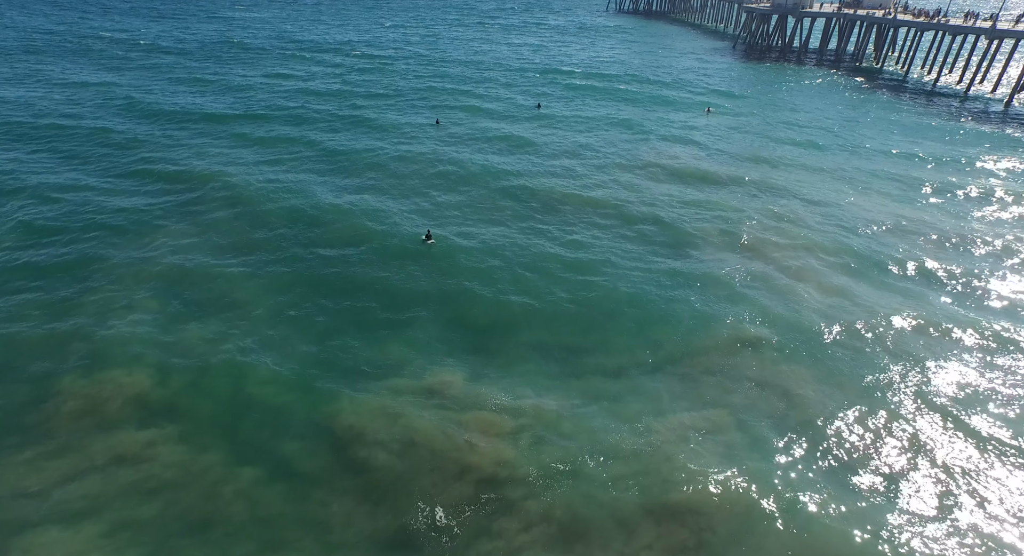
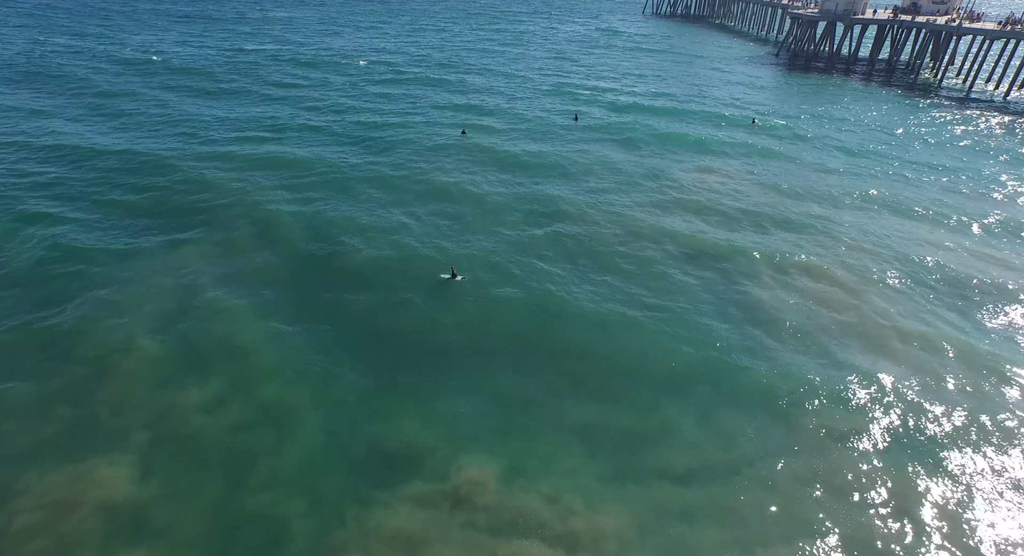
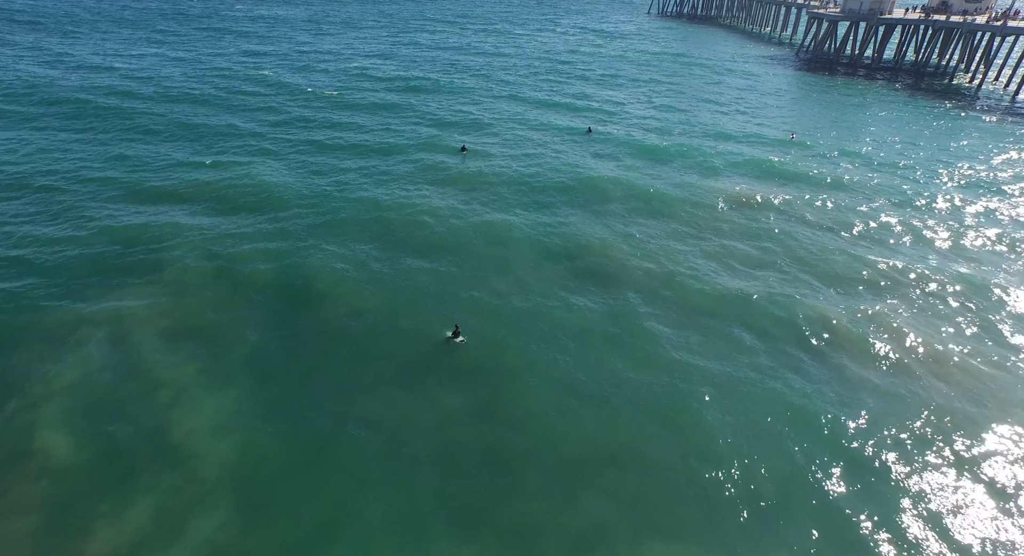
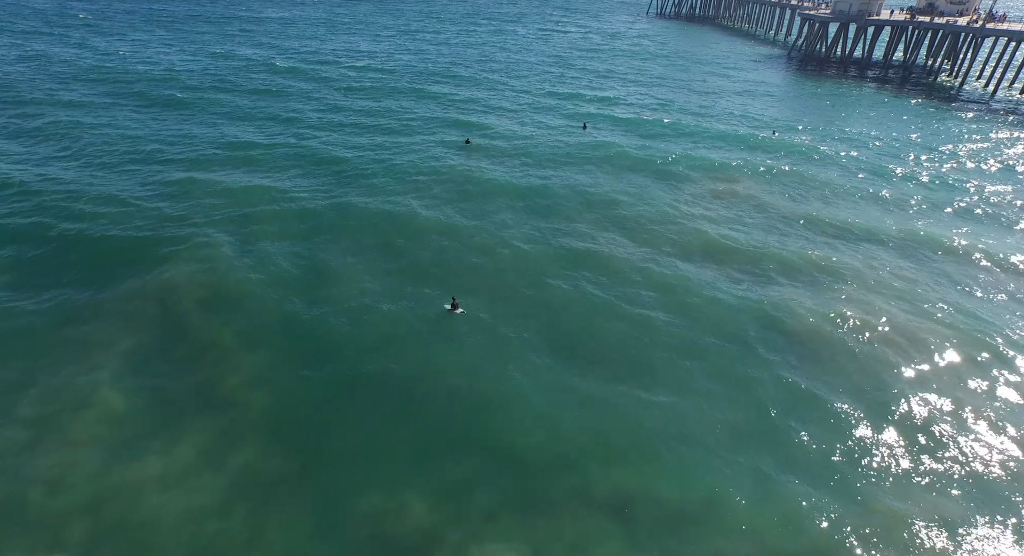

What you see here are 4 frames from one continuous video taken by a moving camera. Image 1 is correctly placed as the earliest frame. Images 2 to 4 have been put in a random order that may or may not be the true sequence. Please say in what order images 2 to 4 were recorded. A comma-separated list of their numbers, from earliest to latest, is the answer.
2, 4, 3
